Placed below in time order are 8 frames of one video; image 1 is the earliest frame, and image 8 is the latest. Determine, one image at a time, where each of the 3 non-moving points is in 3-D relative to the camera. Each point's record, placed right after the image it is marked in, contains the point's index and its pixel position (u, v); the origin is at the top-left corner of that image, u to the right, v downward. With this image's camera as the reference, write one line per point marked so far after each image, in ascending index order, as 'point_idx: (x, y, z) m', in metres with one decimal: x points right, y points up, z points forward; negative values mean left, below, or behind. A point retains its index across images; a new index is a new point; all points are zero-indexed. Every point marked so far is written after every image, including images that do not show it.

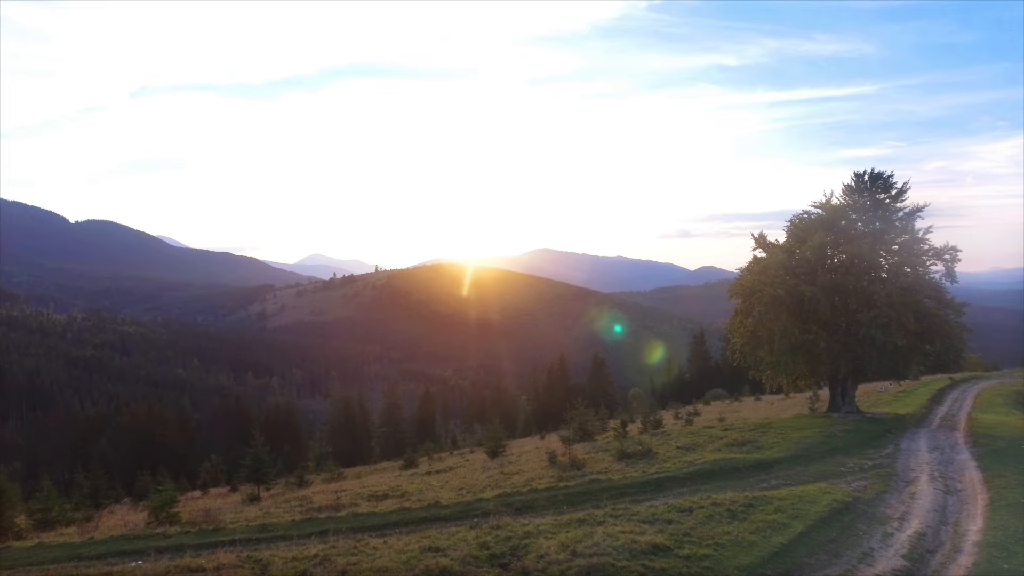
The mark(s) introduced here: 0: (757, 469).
0: (+4.0, -2.9, +11.7) m
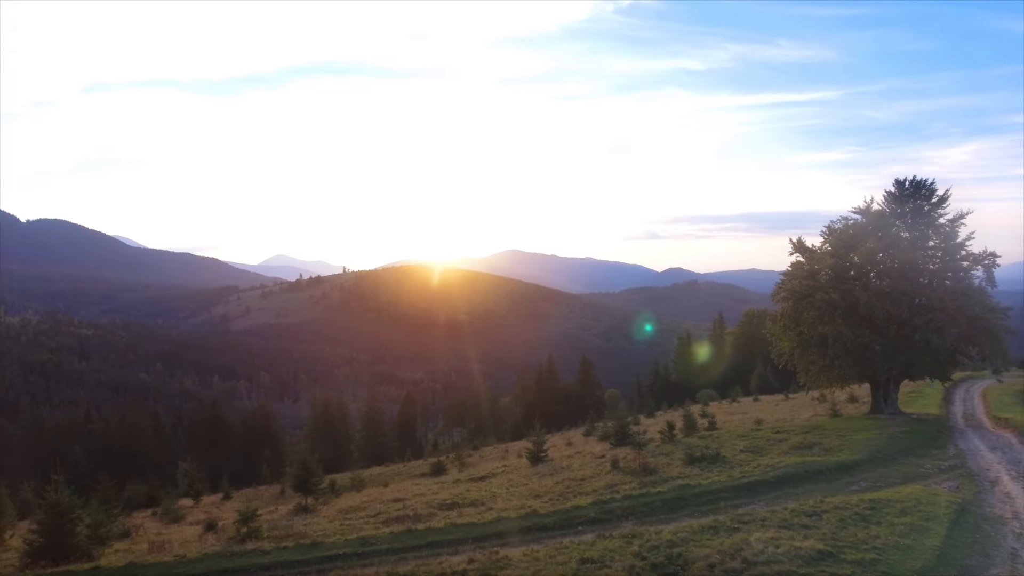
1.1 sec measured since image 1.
0: (+5.3, -3.0, +11.8) m
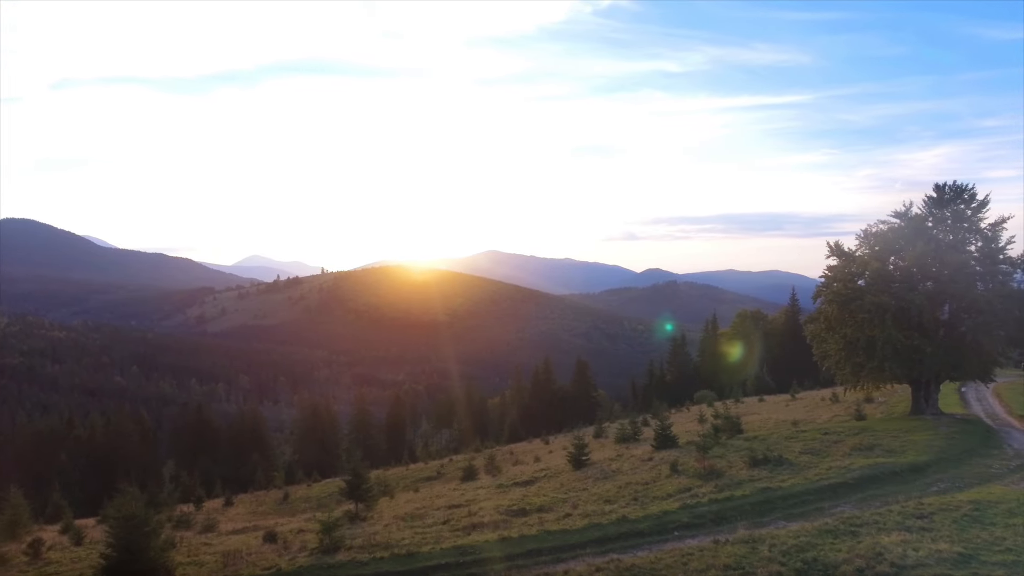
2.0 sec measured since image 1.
0: (+6.6, -3.0, +11.9) m
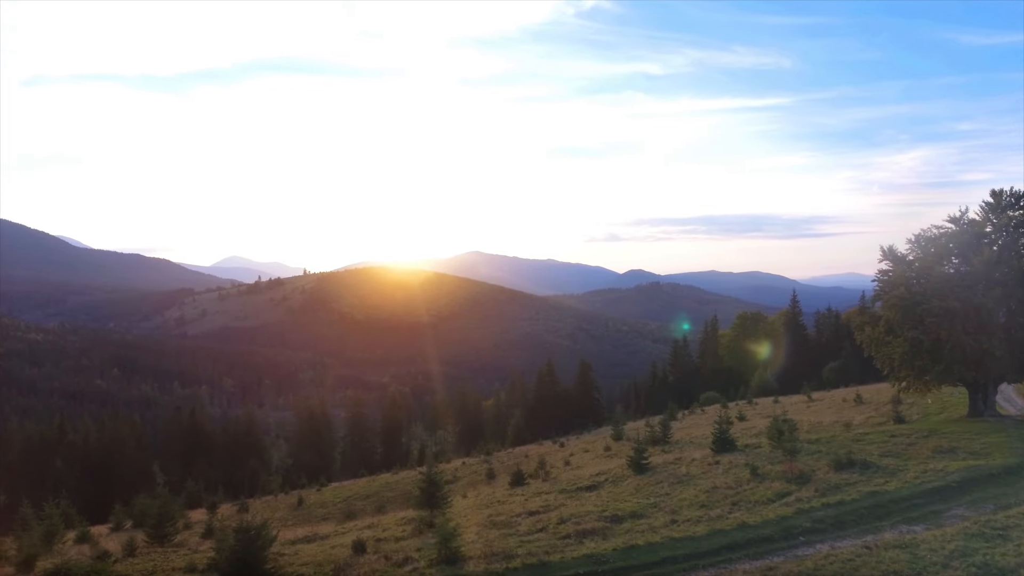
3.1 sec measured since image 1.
0: (+8.3, -3.1, +12.0) m
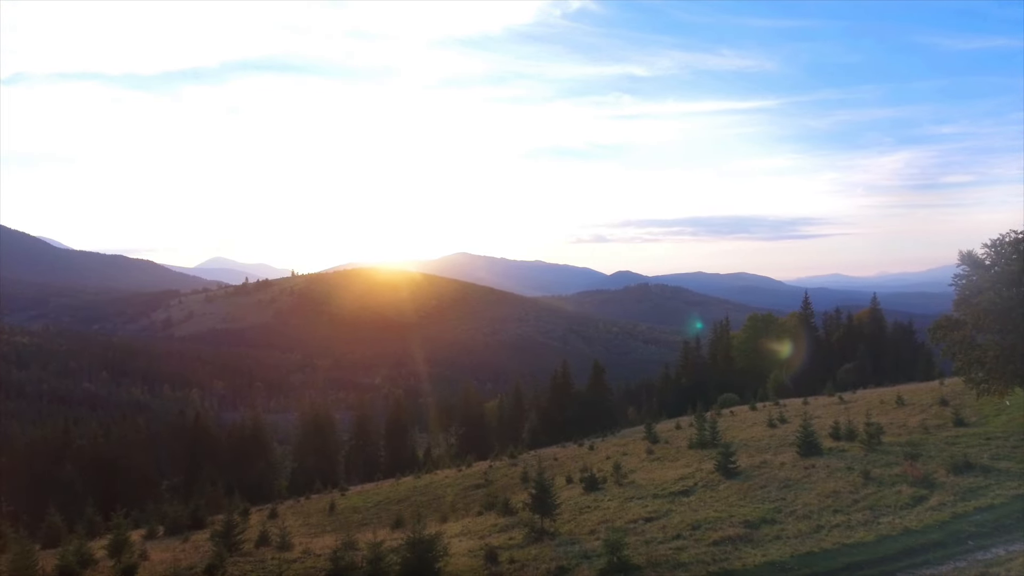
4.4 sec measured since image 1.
0: (+10.6, -3.2, +12.2) m
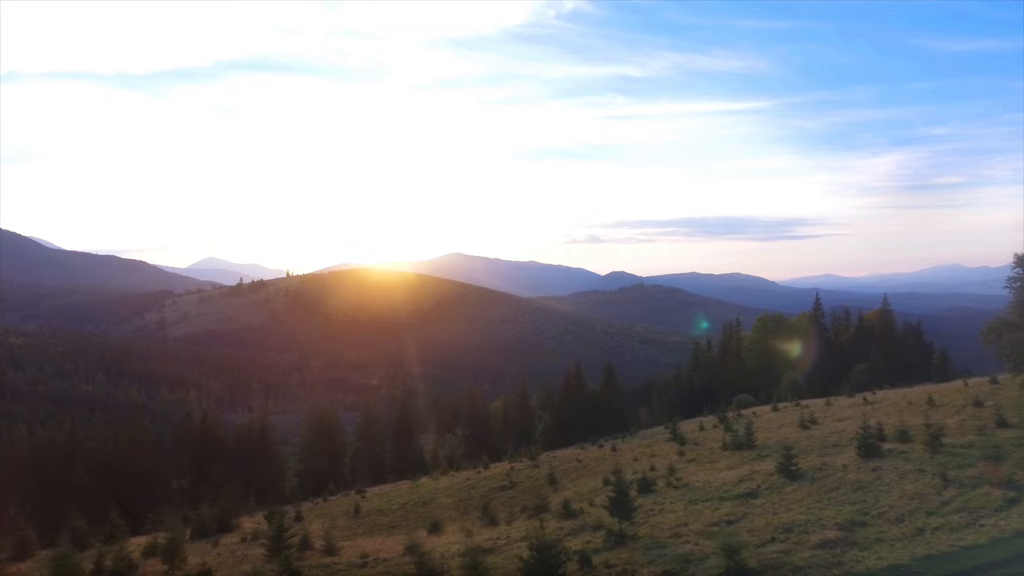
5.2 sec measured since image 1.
0: (+12.3, -3.3, +12.4) m
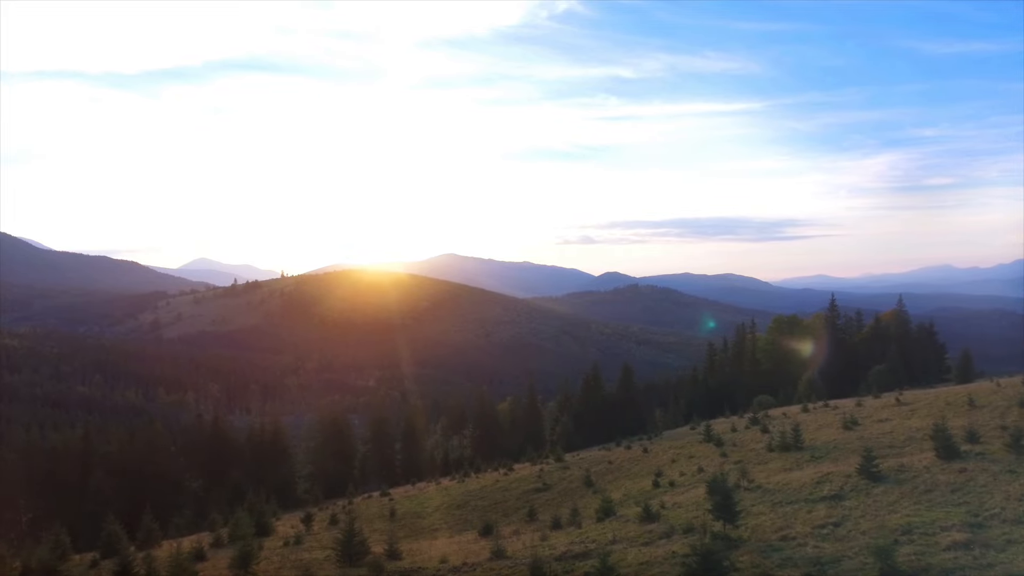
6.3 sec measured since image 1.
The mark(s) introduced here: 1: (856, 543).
0: (+14.5, -3.3, +12.7) m
1: (+6.1, -4.5, +12.9) m
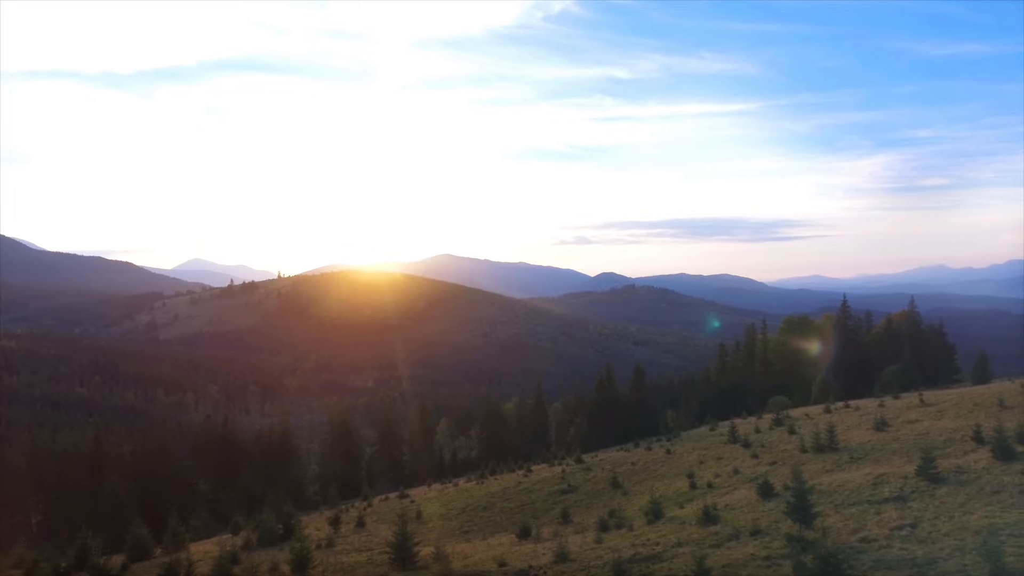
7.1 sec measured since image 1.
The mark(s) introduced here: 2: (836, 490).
0: (+16.1, -3.4, +12.9) m
1: (+7.7, -4.6, +13.0) m
2: (+8.7, -5.5, +19.7) m
